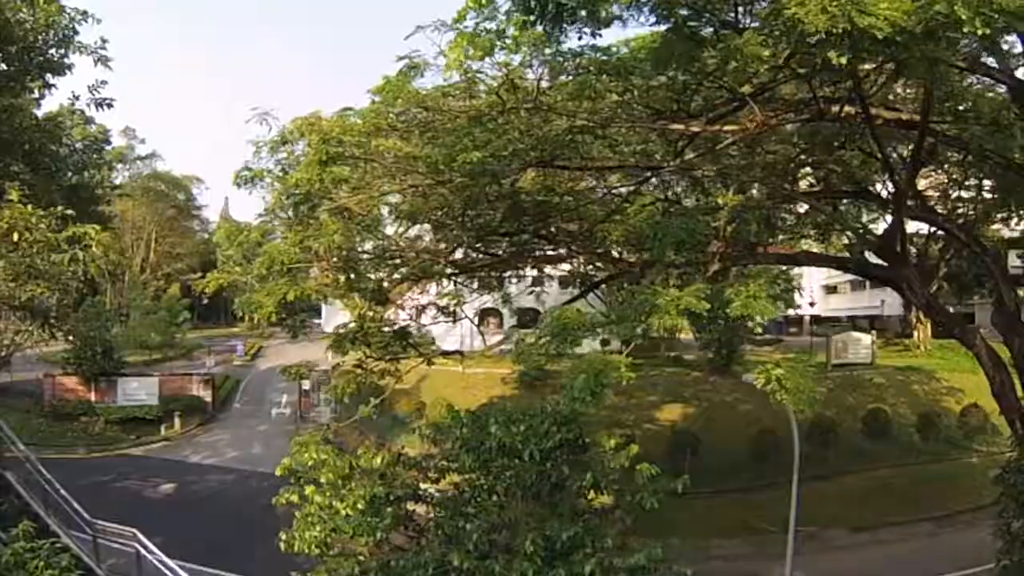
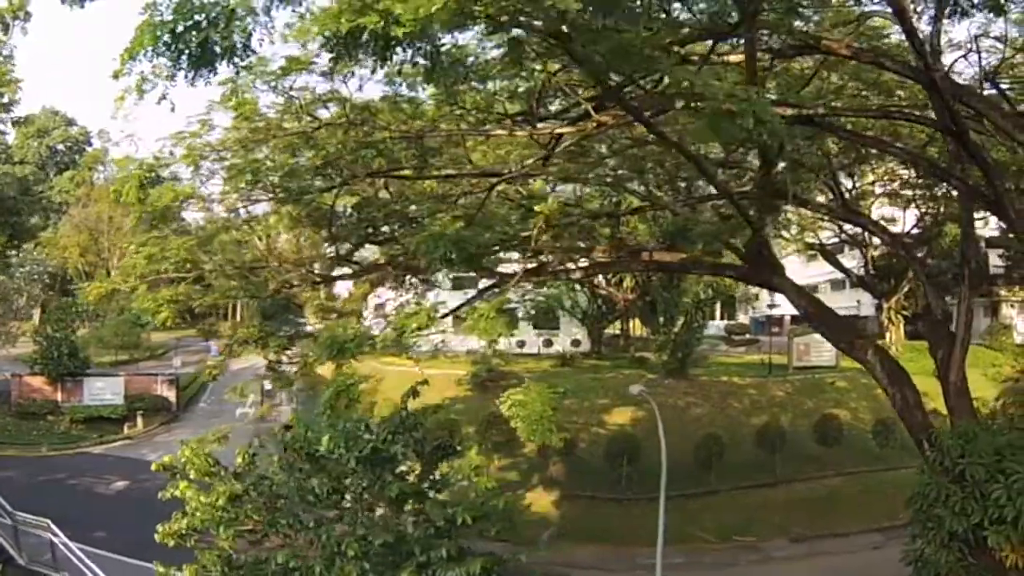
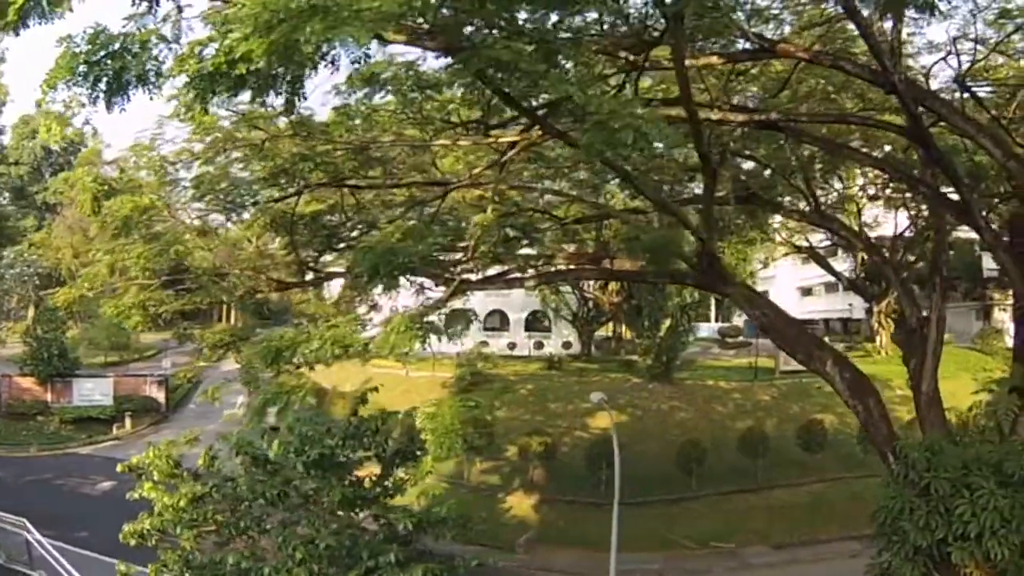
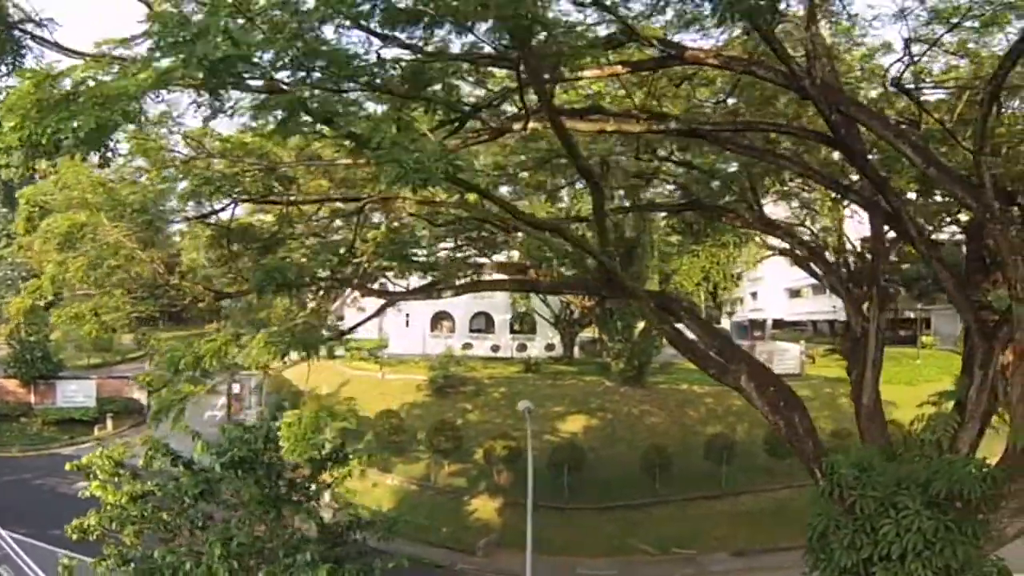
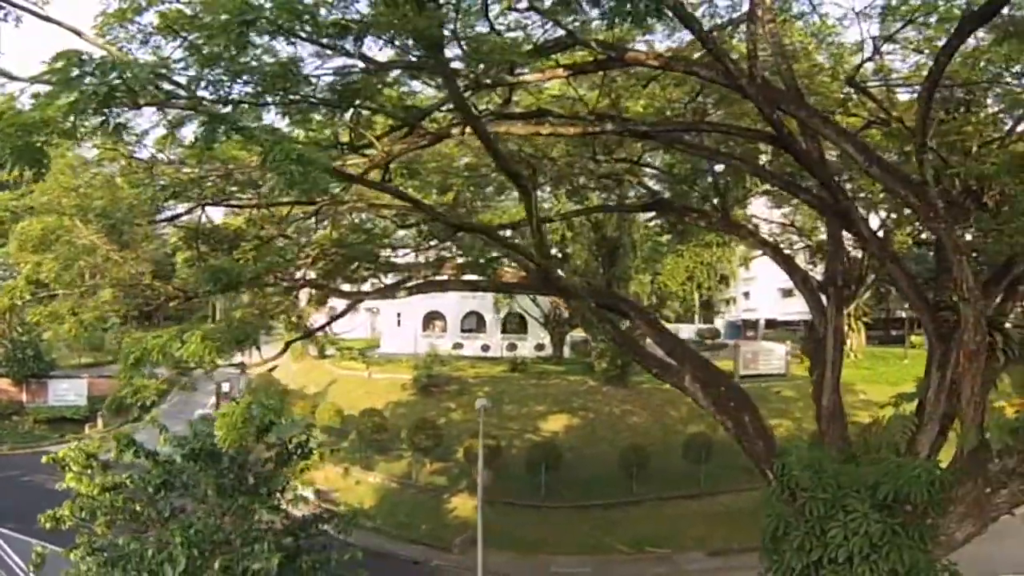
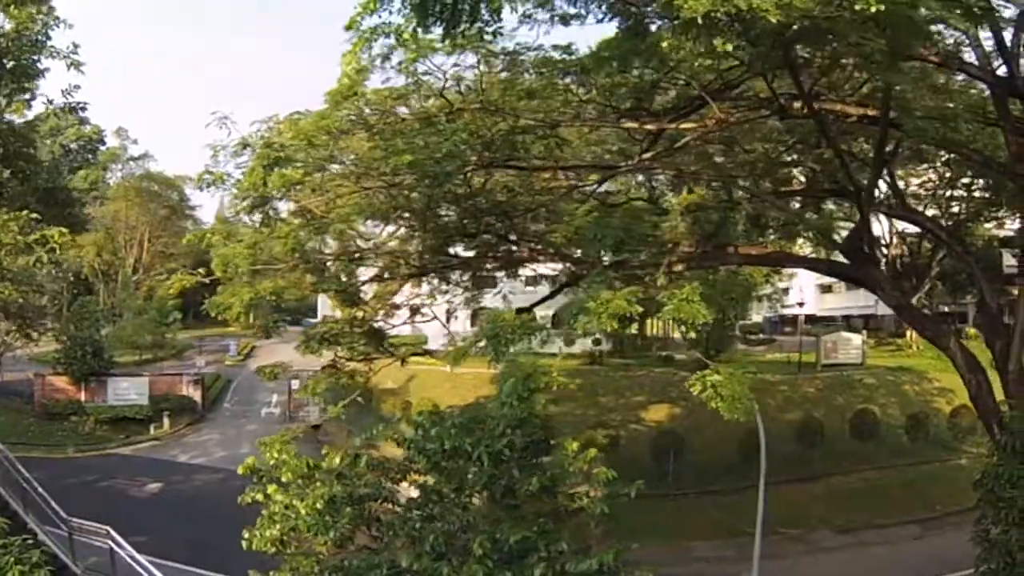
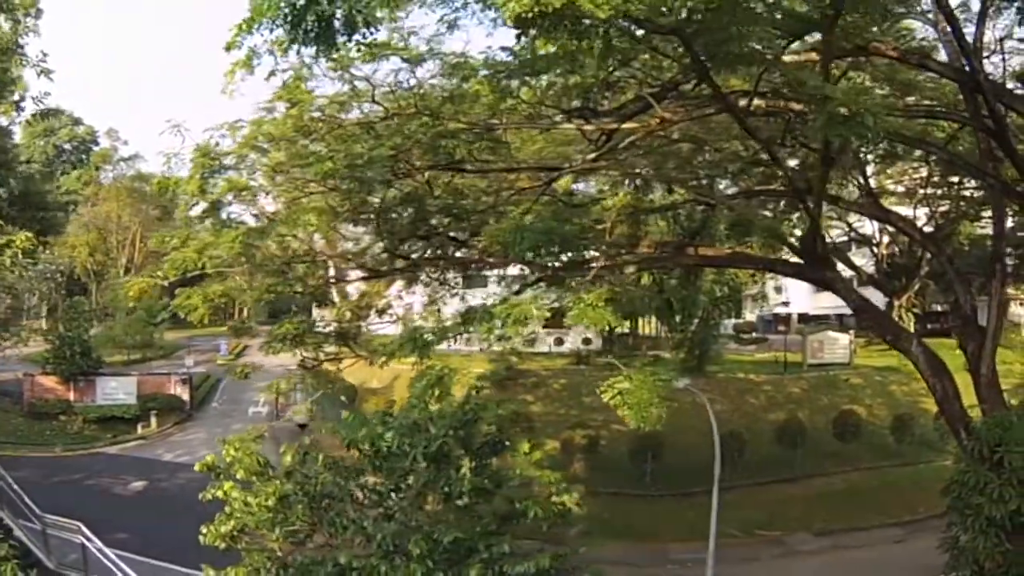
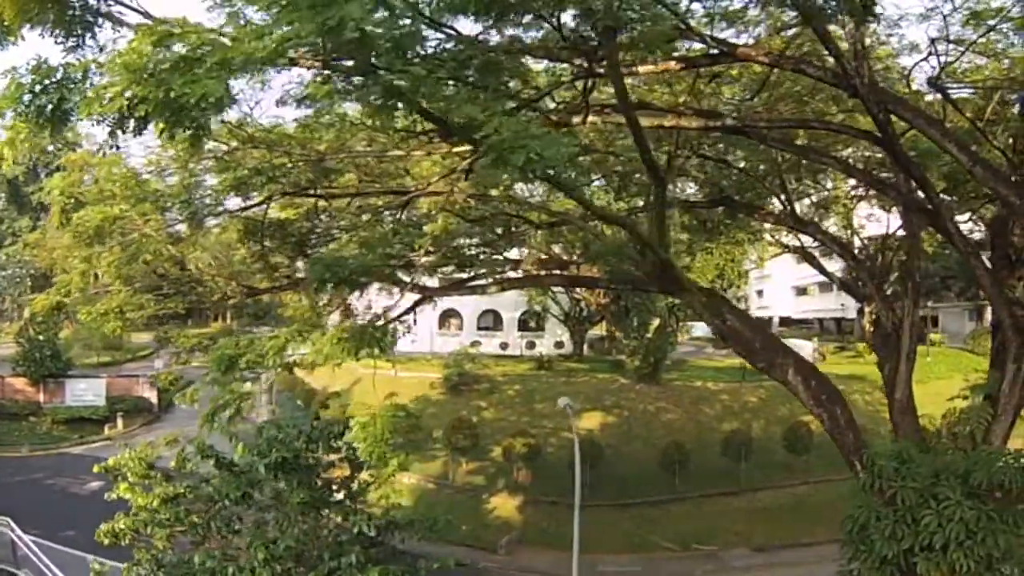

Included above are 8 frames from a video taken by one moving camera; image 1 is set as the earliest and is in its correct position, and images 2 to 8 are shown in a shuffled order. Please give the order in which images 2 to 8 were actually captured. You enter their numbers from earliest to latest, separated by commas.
6, 7, 2, 3, 8, 4, 5
